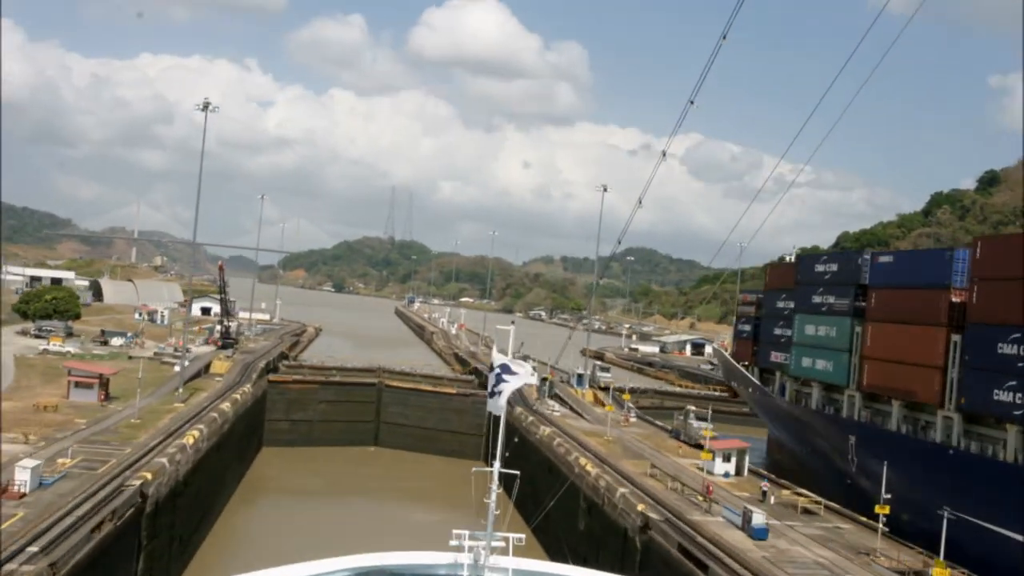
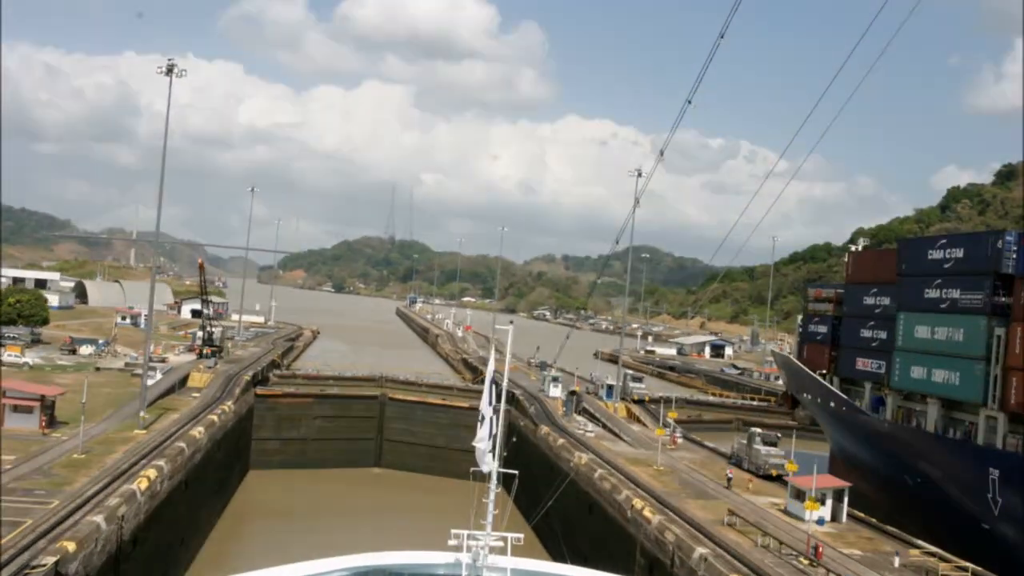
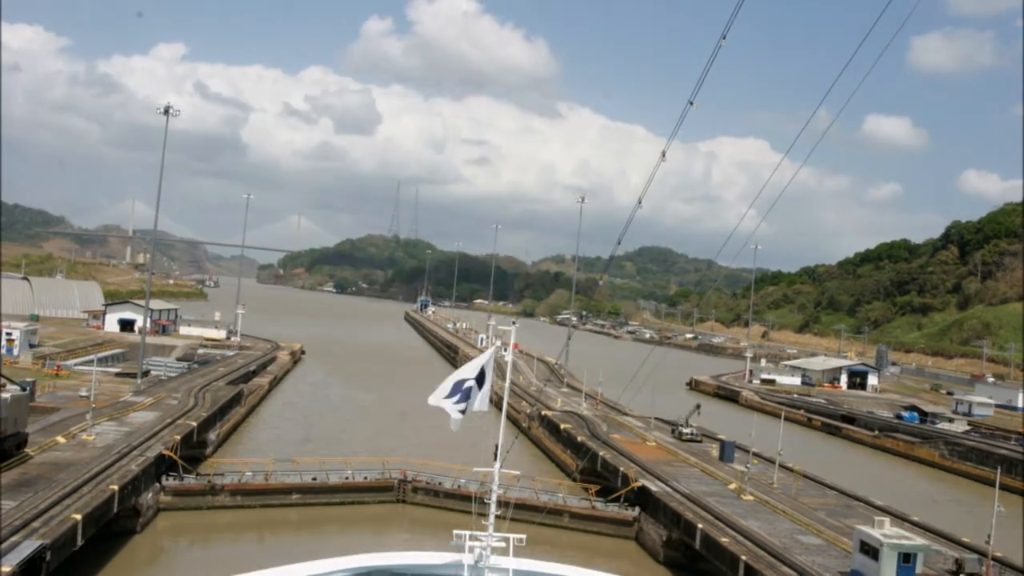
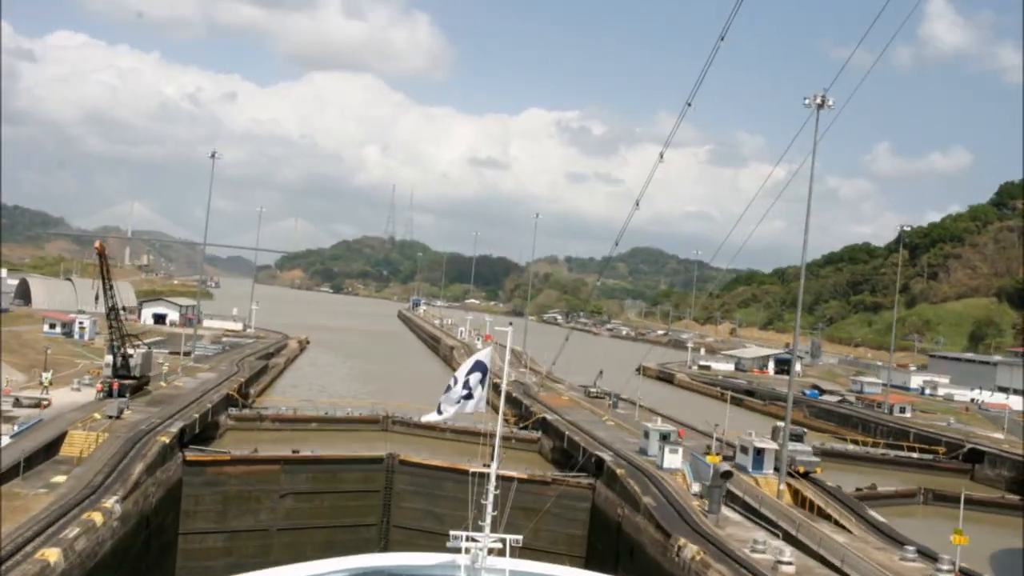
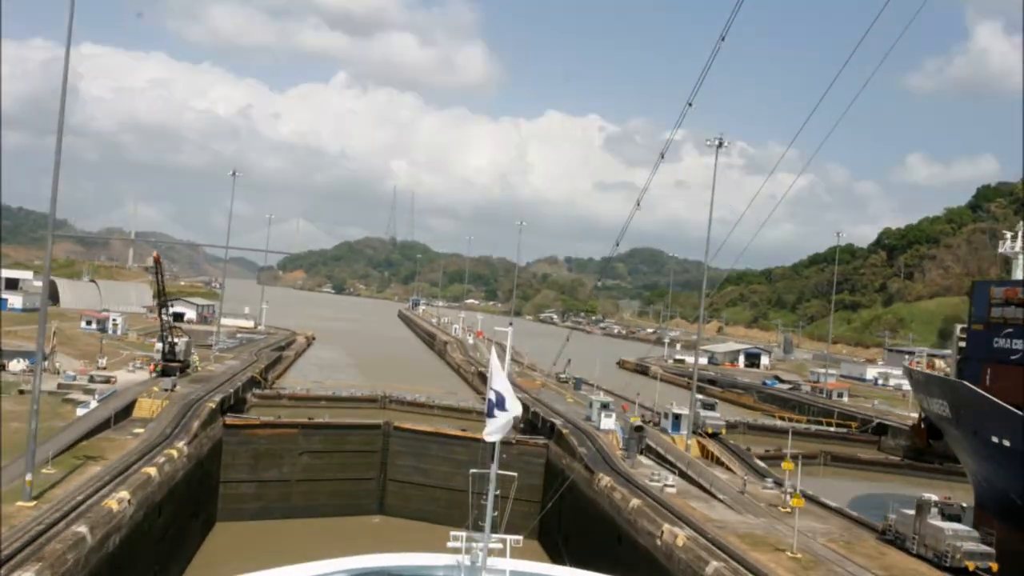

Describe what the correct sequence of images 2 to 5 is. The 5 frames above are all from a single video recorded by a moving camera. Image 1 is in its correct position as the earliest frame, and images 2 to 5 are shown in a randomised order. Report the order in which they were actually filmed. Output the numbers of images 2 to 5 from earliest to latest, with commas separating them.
2, 5, 4, 3
